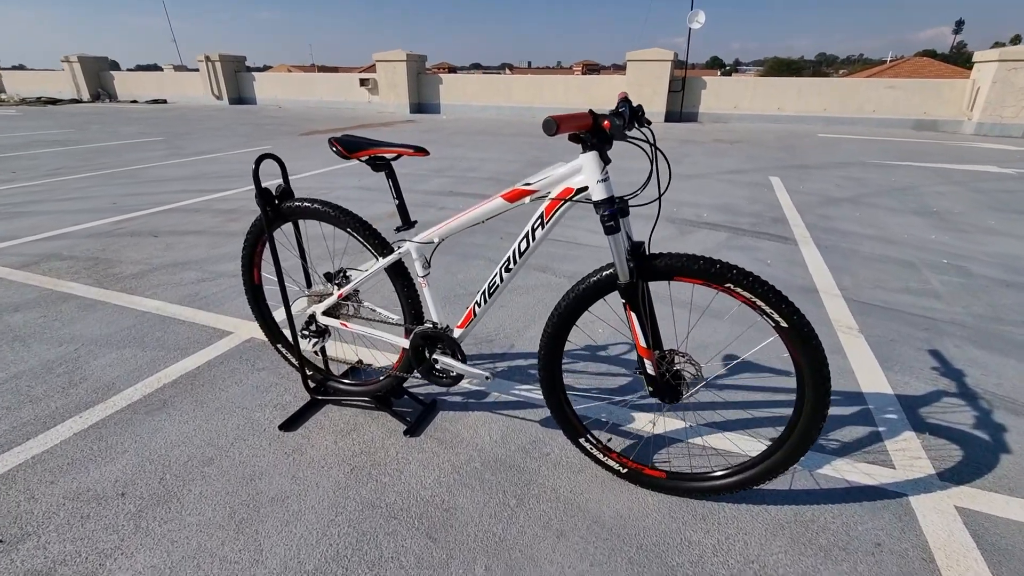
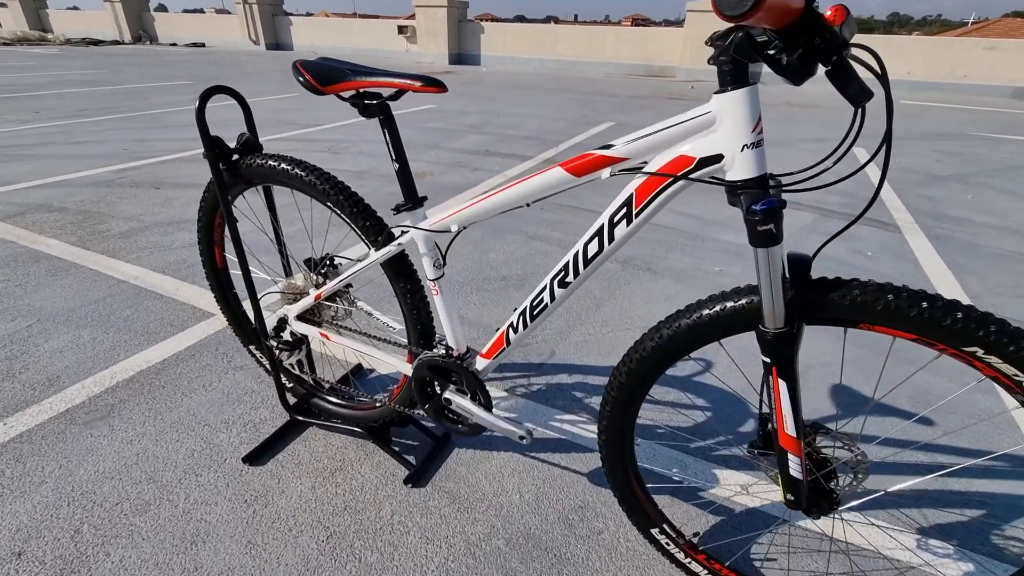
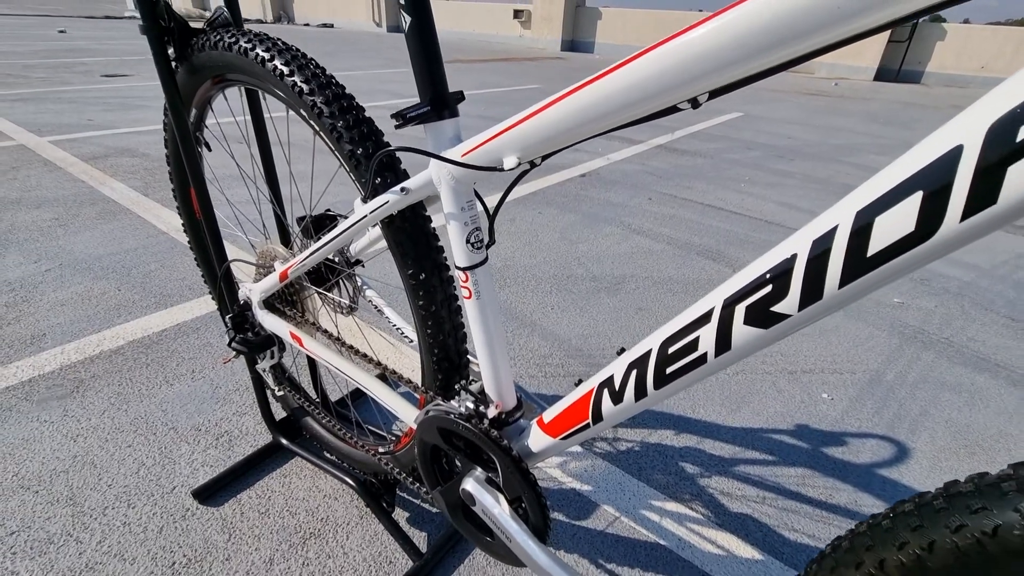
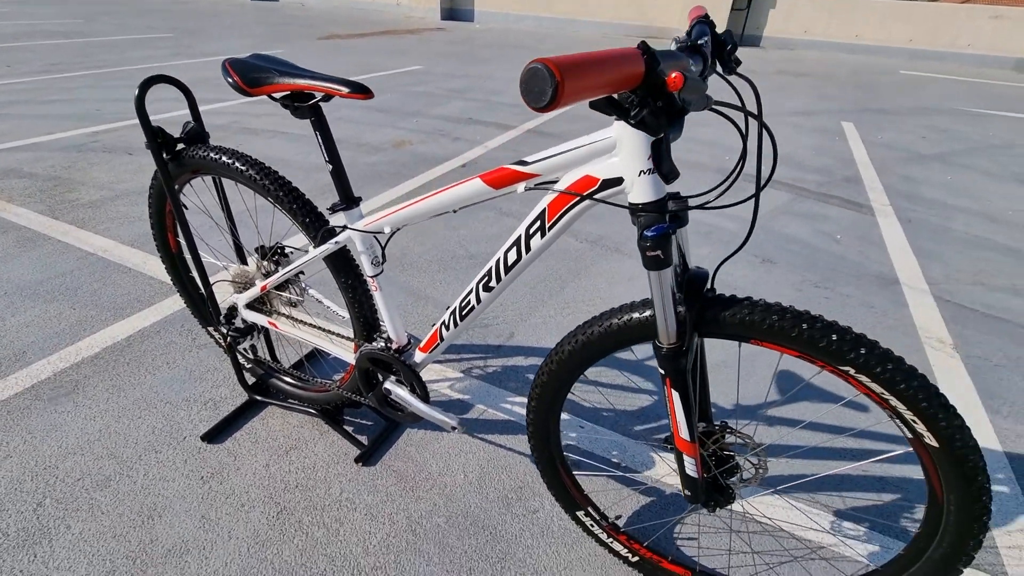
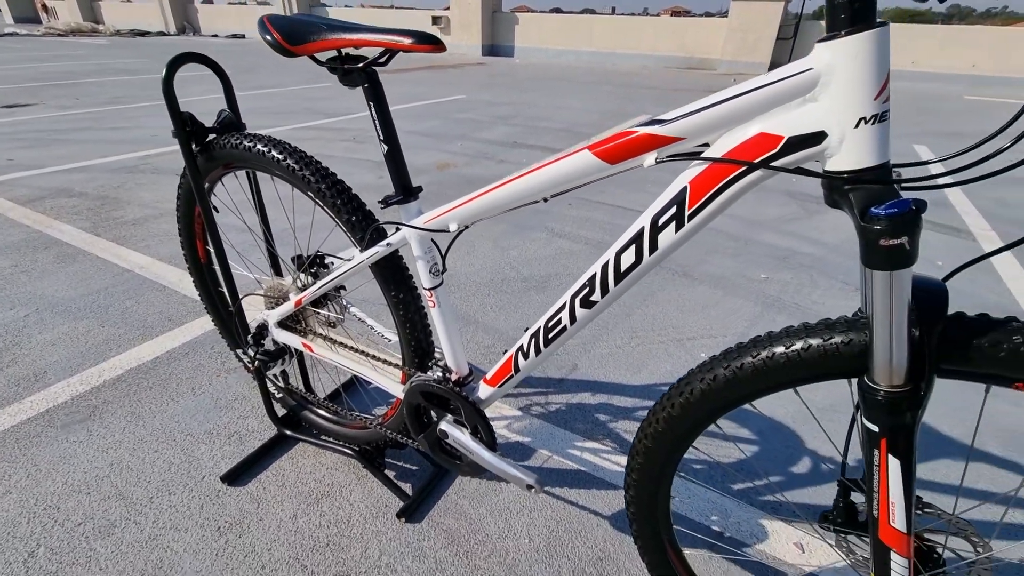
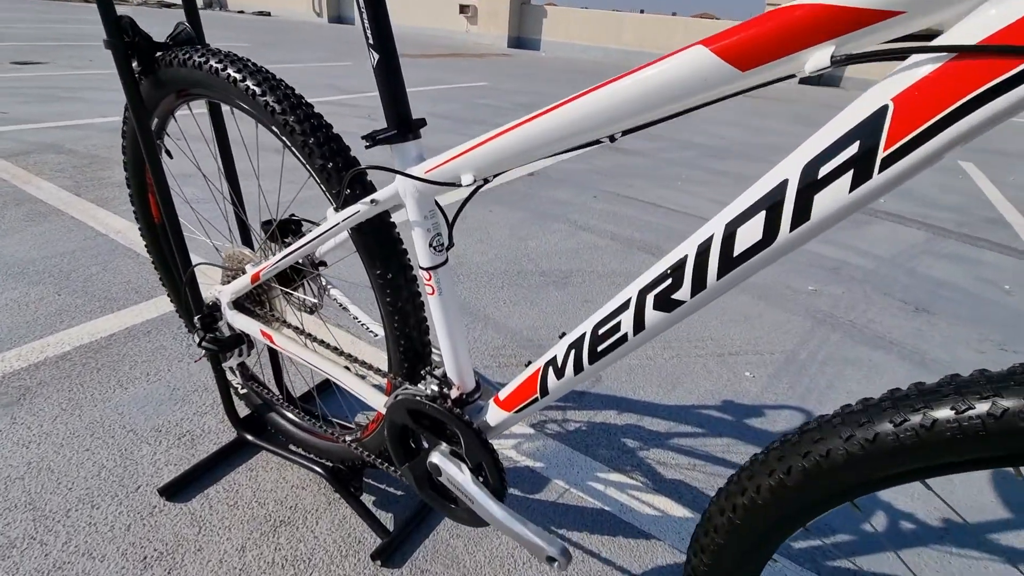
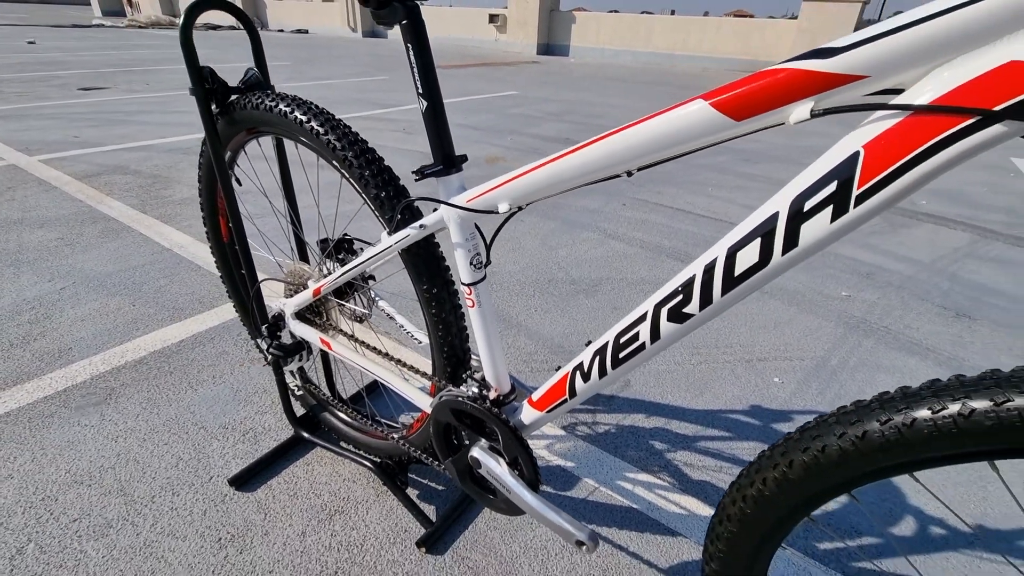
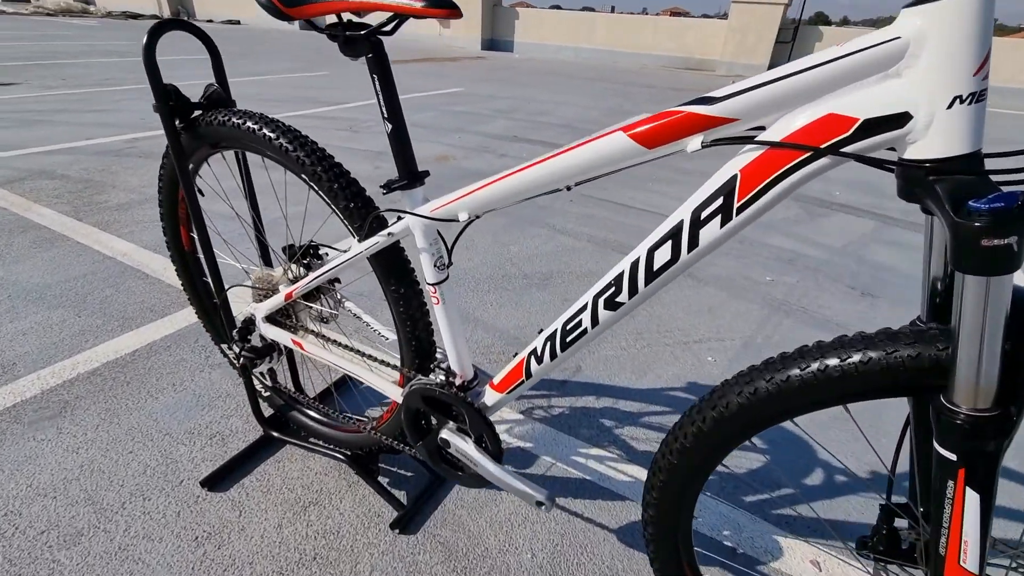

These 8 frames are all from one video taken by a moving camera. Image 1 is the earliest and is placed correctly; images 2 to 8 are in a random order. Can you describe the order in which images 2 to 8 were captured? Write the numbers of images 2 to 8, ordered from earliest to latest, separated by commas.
2, 8, 6, 3, 7, 5, 4
